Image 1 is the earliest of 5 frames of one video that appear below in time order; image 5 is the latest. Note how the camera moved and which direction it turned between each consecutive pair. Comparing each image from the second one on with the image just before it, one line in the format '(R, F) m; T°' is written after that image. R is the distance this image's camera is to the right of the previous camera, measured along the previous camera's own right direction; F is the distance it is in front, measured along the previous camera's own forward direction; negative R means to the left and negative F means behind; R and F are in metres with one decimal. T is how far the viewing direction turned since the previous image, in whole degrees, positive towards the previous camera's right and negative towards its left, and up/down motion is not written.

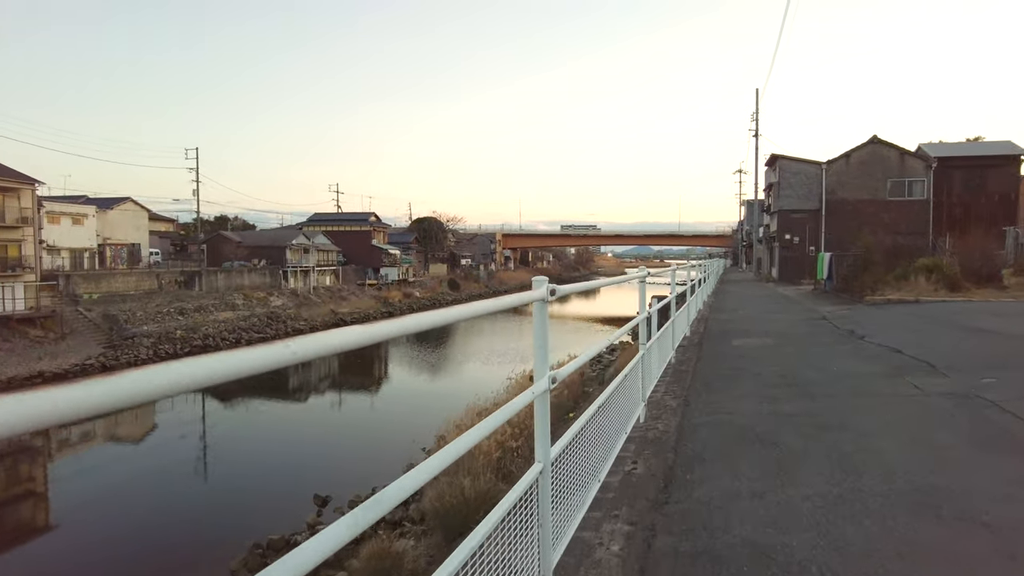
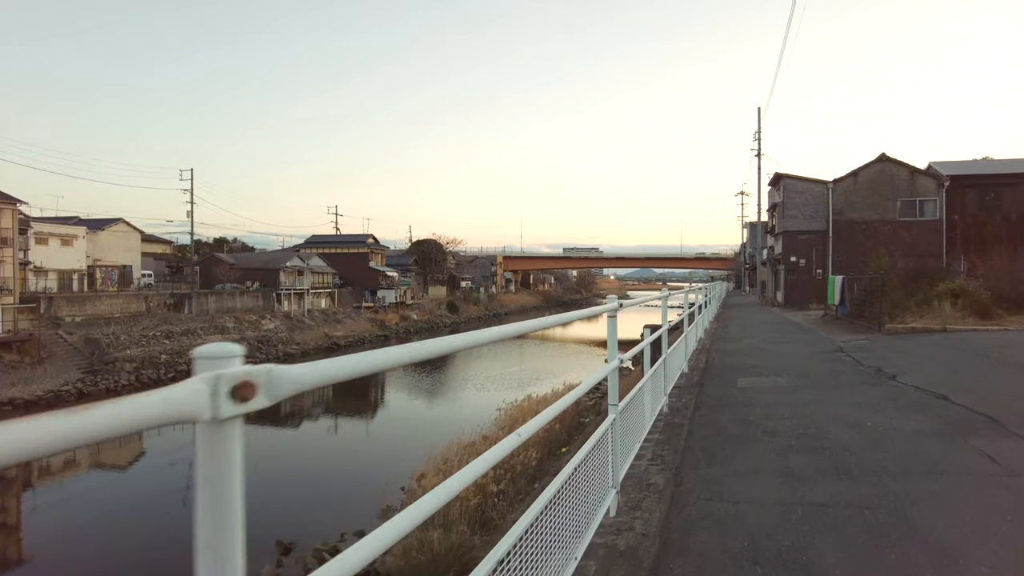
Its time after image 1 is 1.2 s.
(+0.3, +0.7) m; 0°
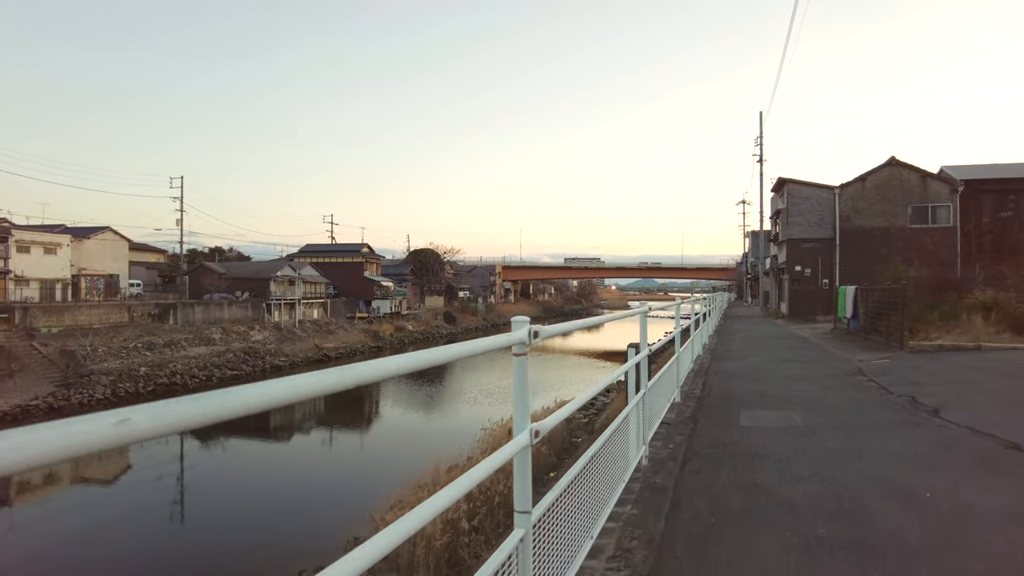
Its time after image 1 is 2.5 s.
(+0.3, +0.8) m; 0°
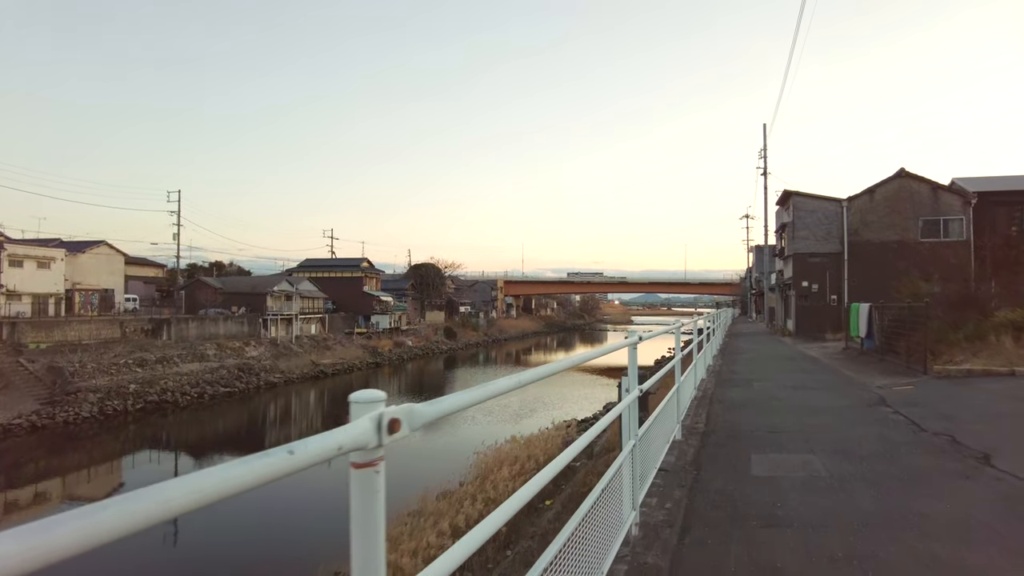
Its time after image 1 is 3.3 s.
(+0.2, +0.5) m; 0°
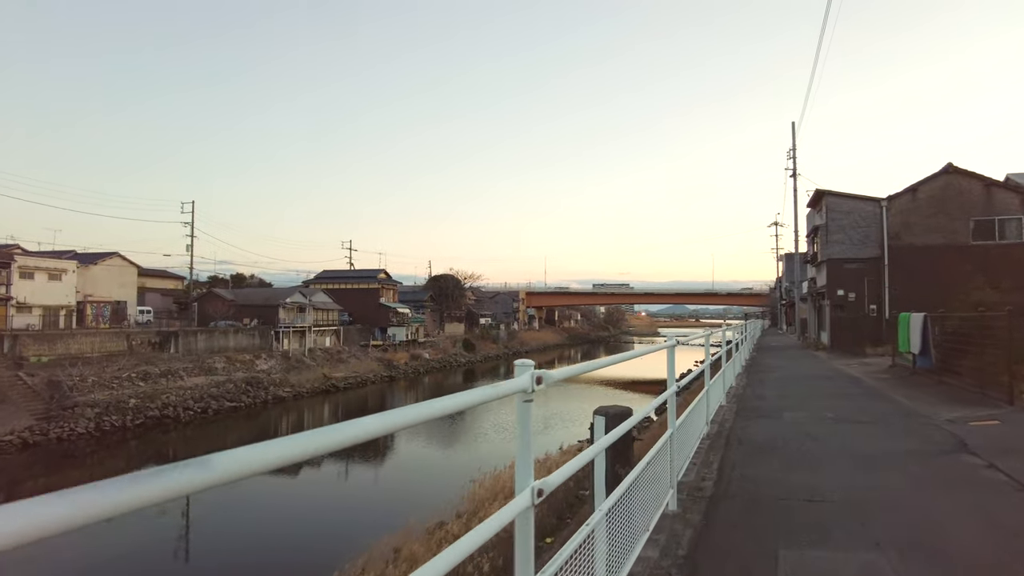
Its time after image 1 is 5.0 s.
(+0.5, +1.1) m; -2°
